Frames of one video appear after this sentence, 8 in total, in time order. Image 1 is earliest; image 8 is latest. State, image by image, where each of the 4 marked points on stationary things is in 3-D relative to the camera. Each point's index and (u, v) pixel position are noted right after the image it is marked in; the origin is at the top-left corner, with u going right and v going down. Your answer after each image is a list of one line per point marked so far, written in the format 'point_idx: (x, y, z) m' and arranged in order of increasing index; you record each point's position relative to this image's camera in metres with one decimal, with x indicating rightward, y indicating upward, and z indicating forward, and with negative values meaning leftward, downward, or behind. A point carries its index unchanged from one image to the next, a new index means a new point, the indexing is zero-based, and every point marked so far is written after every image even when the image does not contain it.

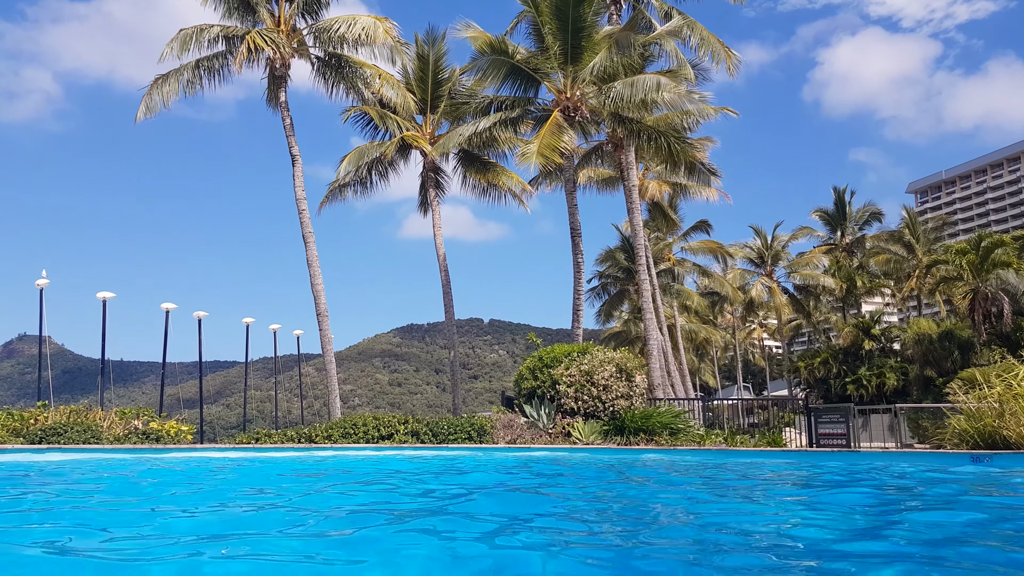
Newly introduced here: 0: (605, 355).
0: (+2.5, -1.3, +17.7) m
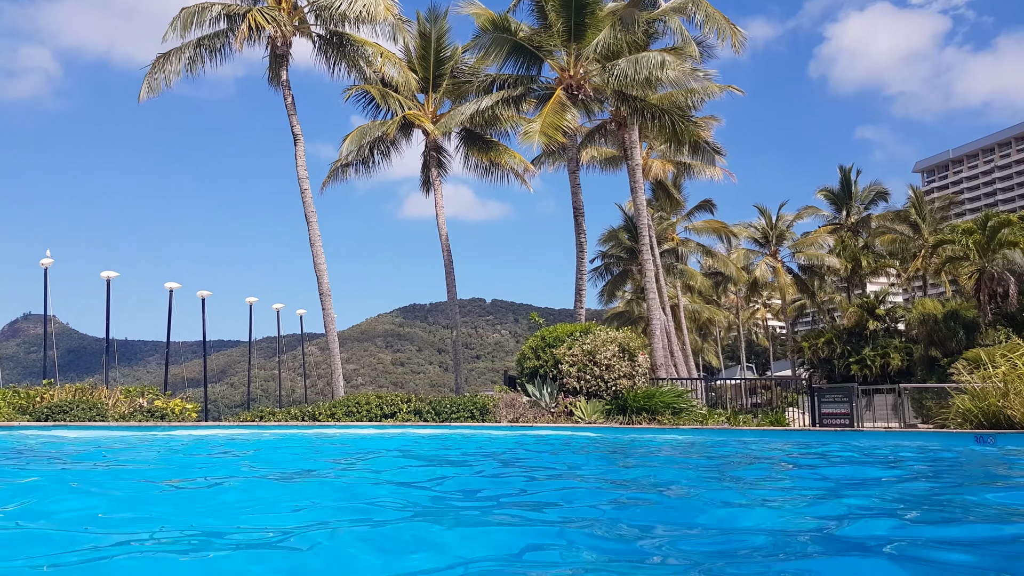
0: (+2.6, -1.2, +17.1) m
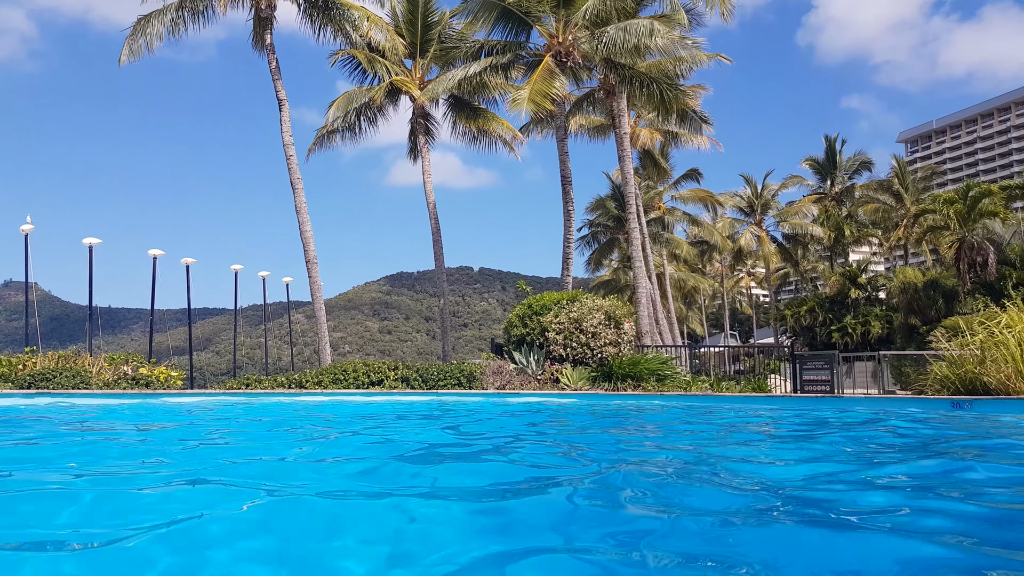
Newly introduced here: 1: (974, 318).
0: (+2.4, -0.3, +17.9) m
1: (+10.7, -0.5, +14.7) m
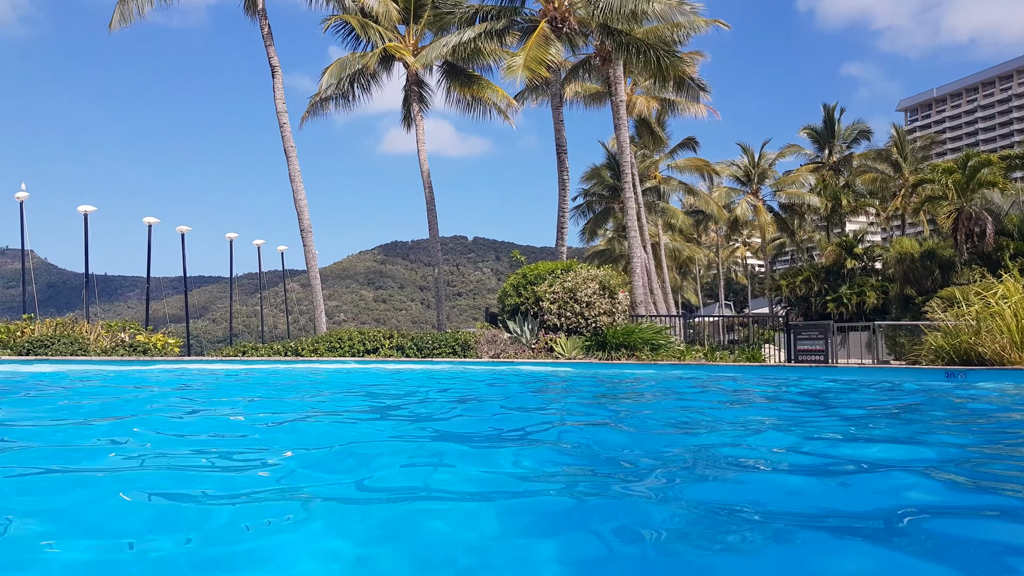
0: (+1.7, +0.4, +17.7) m
1: (+10.1, 0.0, +14.5) m
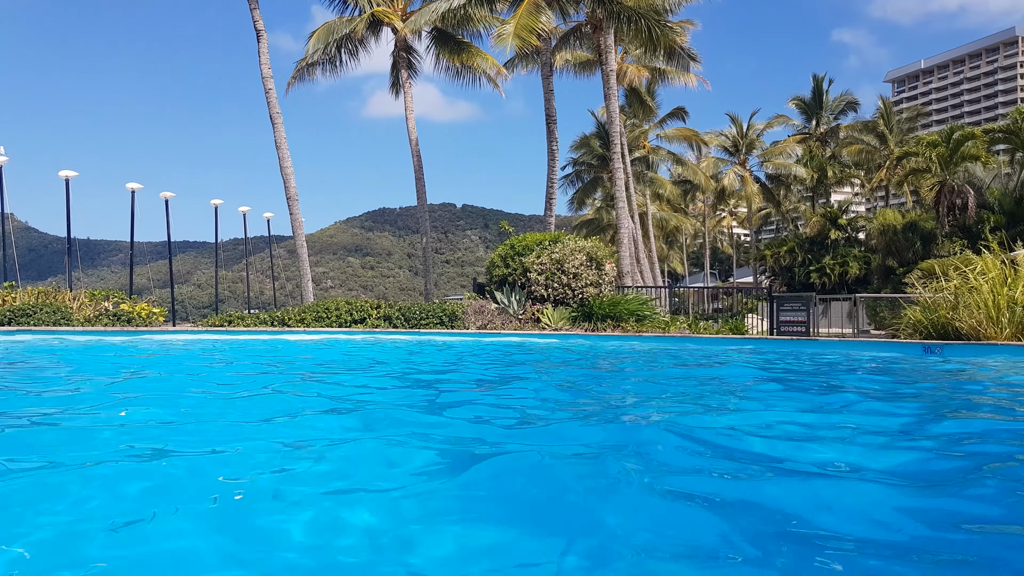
0: (+1.8, +1.1, +18.6) m
1: (+10.2, +0.5, +15.6) m
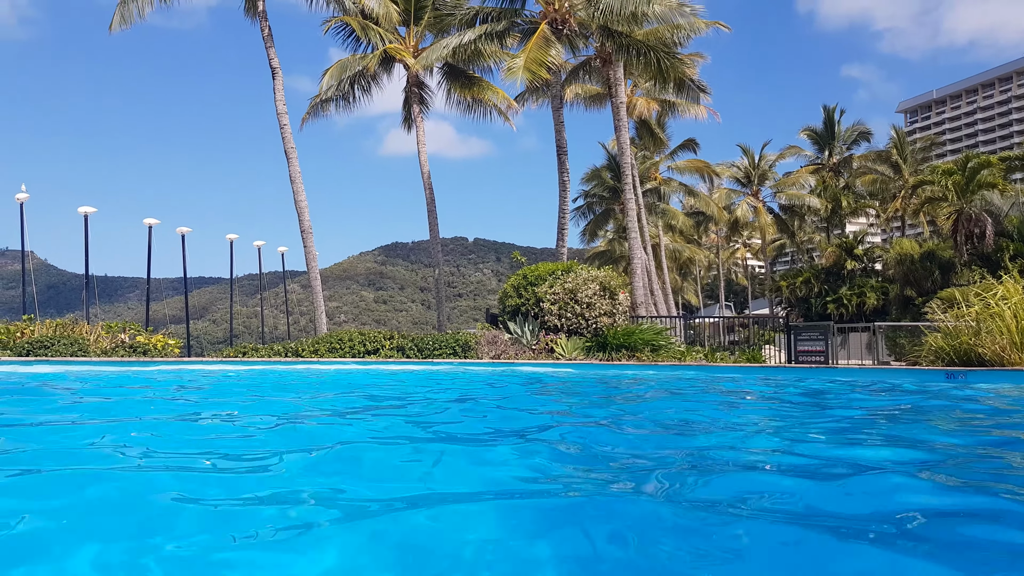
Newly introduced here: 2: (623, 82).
0: (+1.8, +0.3, +17.8) m
1: (+10.1, -0.1, +14.6) m
2: (+3.0, +6.2, +20.1) m
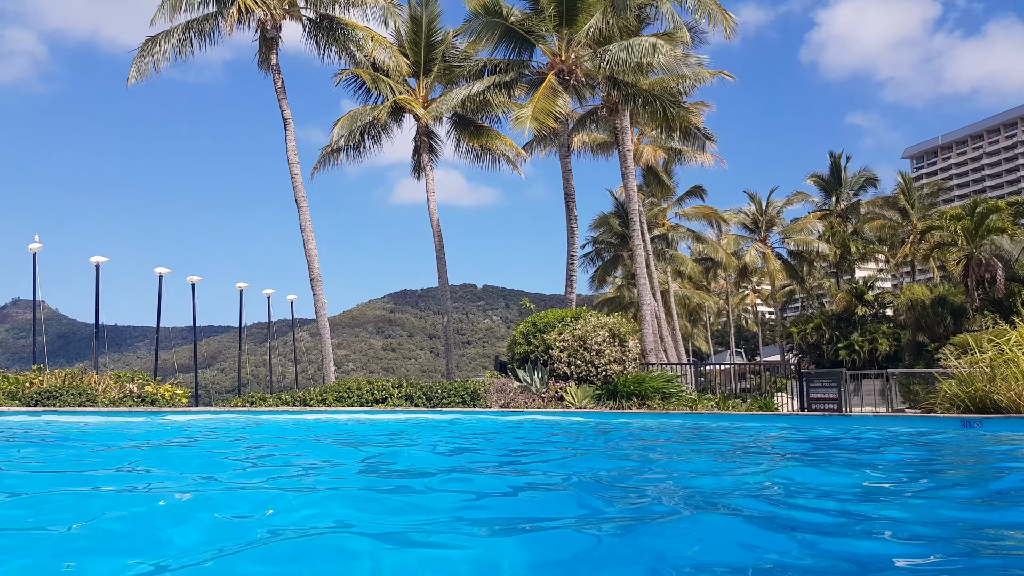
0: (+2.2, -0.8, +17.4) m
1: (+10.5, -0.9, +14.0) m
2: (+3.4, +4.9, +20.1) m
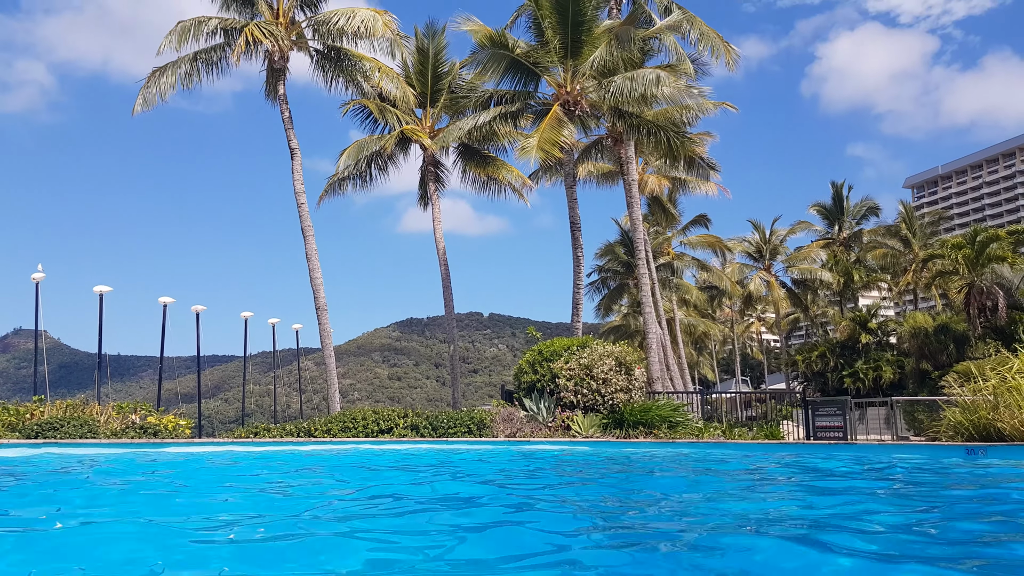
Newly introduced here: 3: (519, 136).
0: (+3.2, -1.4, +18.0) m
1: (+11.5, -1.4, +14.7) m
2: (+4.5, +4.1, +21.0) m
3: (+1.0, +4.9, +21.8) m
